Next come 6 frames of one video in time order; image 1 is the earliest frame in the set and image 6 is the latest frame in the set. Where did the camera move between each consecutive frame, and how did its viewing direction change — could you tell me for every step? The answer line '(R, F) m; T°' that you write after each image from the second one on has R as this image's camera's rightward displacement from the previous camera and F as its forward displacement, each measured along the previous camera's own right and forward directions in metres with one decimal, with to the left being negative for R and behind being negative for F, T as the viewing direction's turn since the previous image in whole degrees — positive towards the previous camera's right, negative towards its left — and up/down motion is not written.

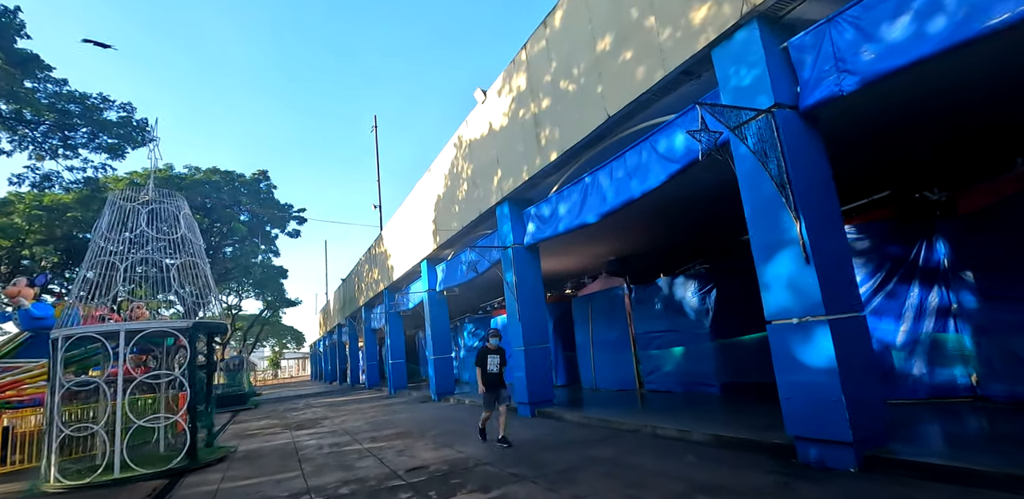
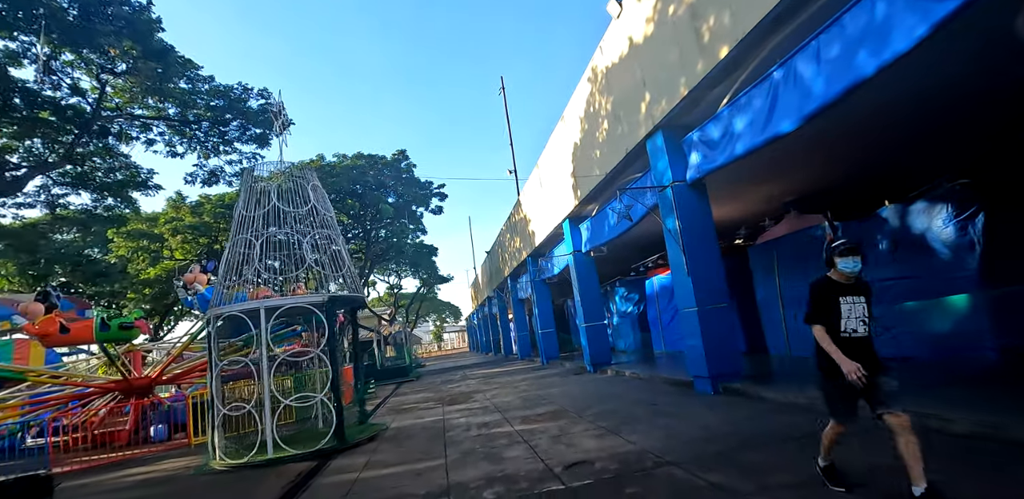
(-0.3, +1.4) m; -16°
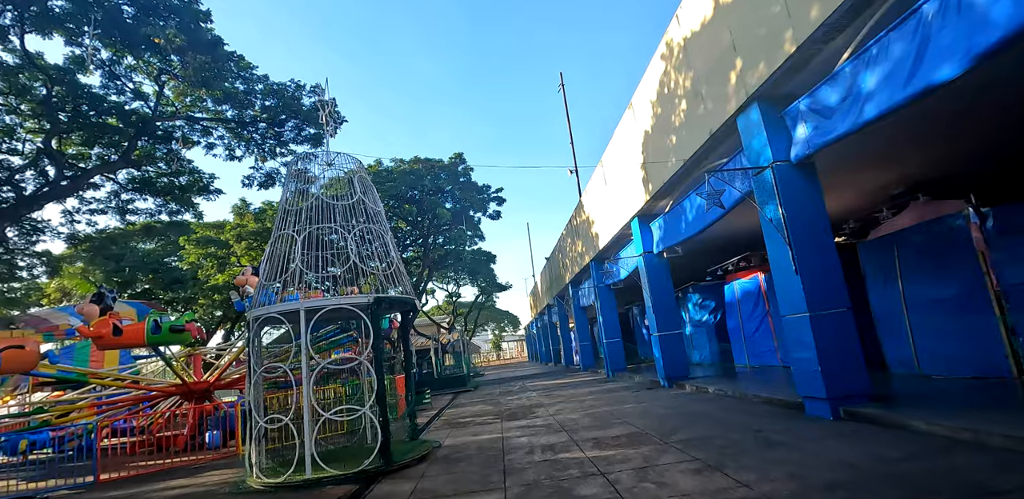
(-0.1, +0.9) m; -7°
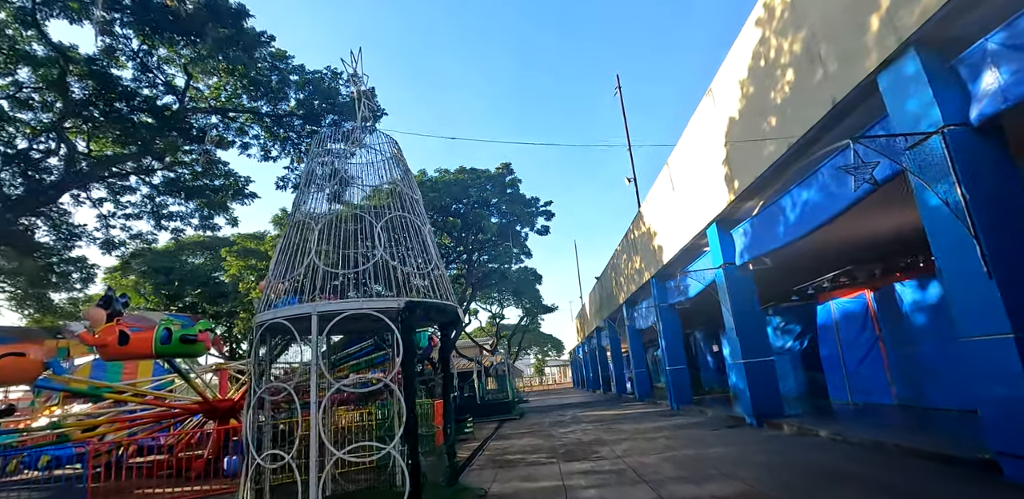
(-0.3, +1.4) m; -5°
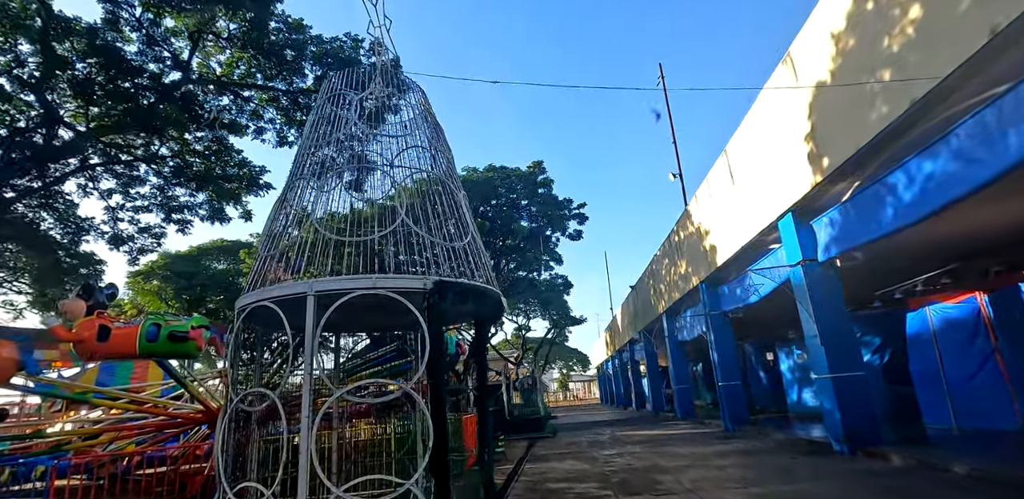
(-0.3, +1.2) m; -3°
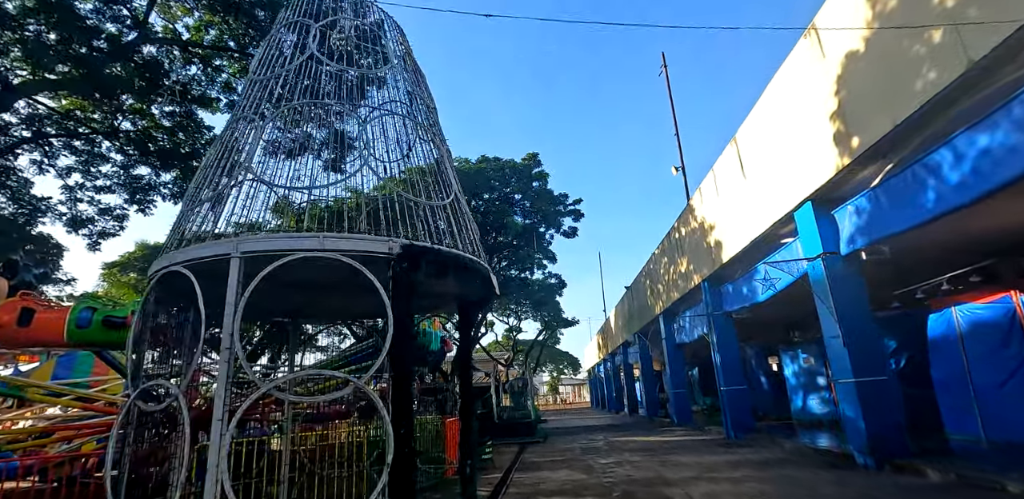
(0.0, +0.8) m; +1°
